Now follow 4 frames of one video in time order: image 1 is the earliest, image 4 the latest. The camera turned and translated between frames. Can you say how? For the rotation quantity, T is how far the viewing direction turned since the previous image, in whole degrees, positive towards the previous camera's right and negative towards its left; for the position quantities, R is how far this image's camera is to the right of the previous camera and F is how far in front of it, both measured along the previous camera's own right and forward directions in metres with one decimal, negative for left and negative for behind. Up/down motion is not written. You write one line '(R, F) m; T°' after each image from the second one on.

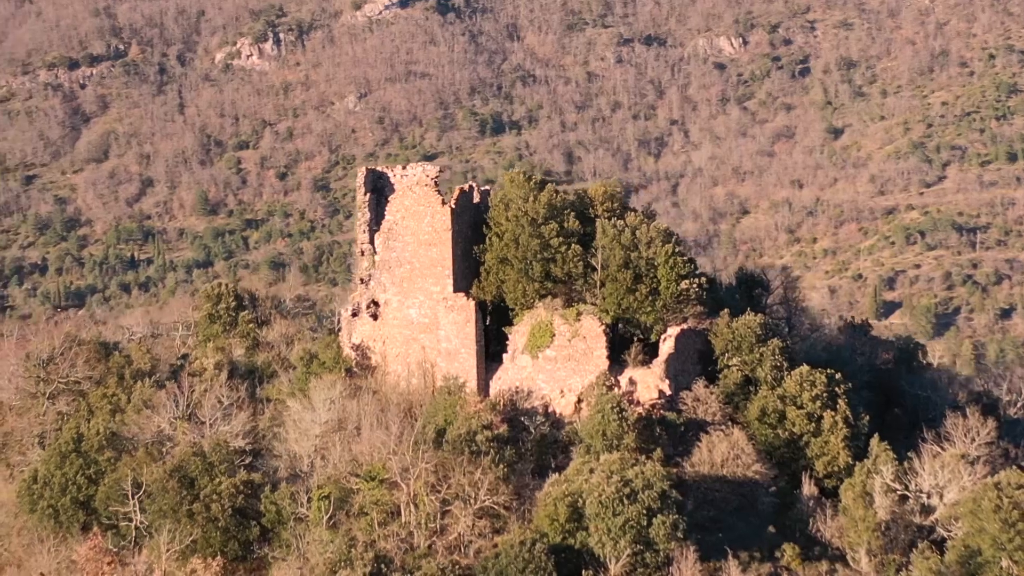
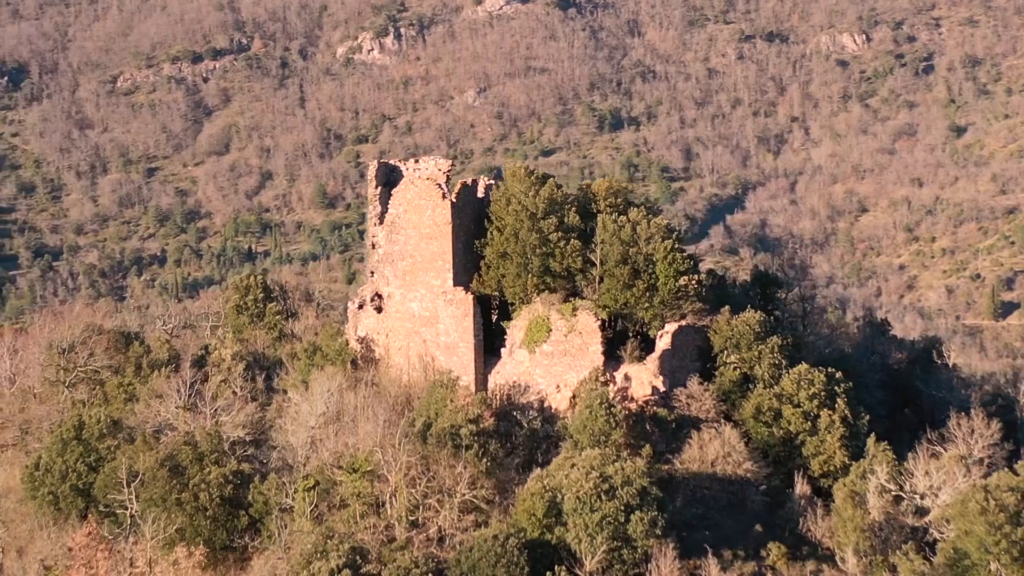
(+0.7, +0.1) m; -2°
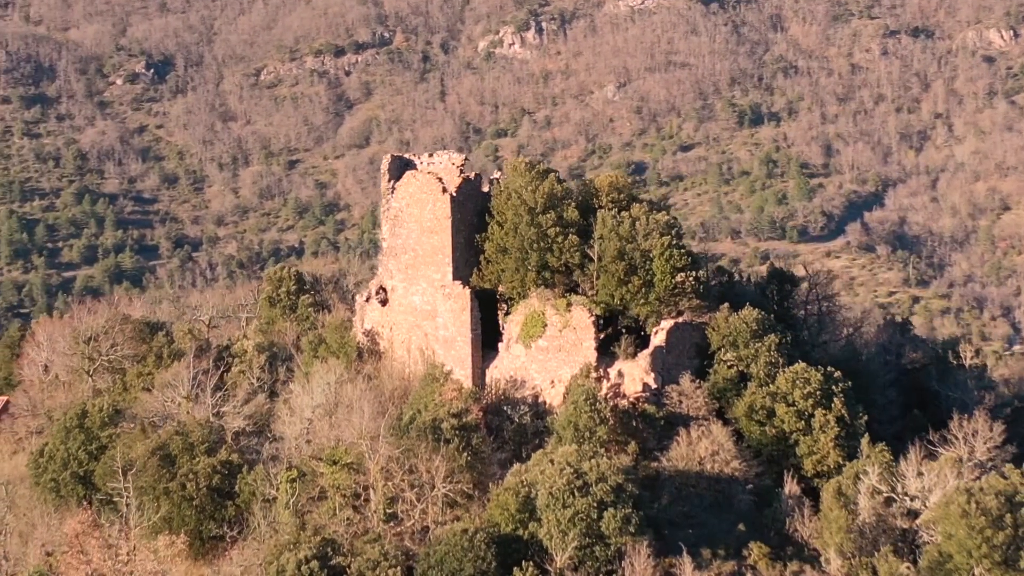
(+0.9, +0.1) m; -2°
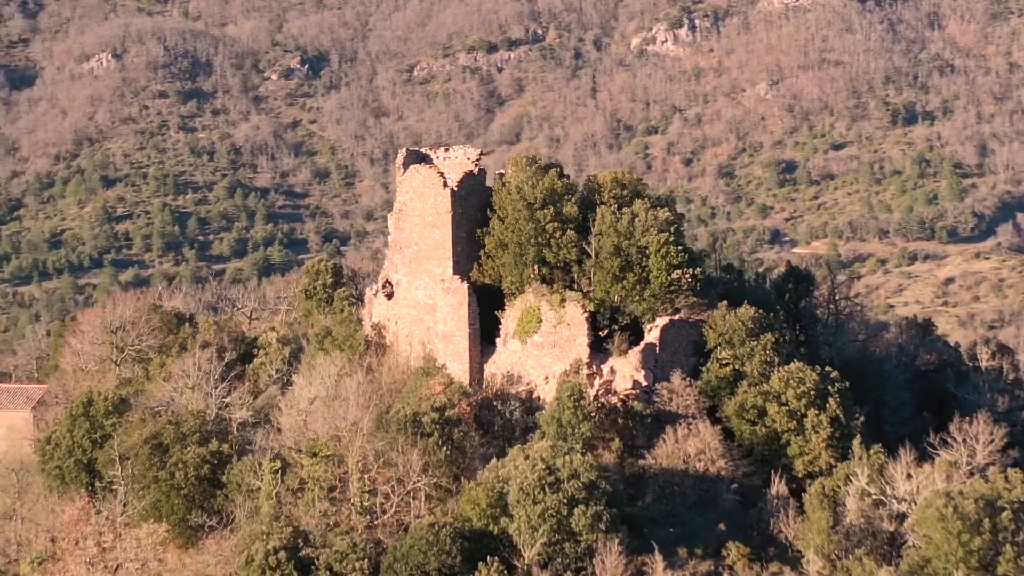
(+1.0, 0.0) m; -2°
